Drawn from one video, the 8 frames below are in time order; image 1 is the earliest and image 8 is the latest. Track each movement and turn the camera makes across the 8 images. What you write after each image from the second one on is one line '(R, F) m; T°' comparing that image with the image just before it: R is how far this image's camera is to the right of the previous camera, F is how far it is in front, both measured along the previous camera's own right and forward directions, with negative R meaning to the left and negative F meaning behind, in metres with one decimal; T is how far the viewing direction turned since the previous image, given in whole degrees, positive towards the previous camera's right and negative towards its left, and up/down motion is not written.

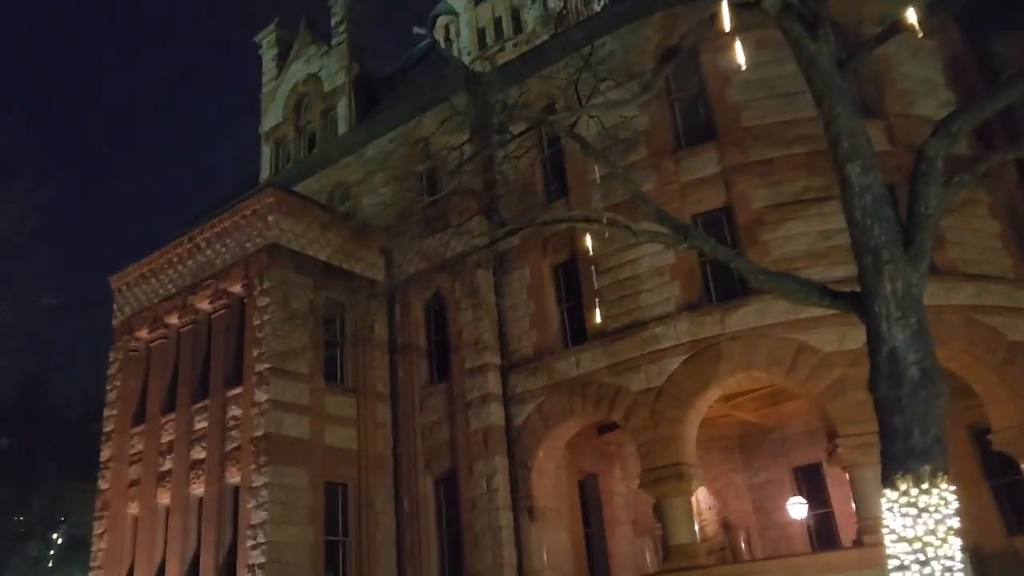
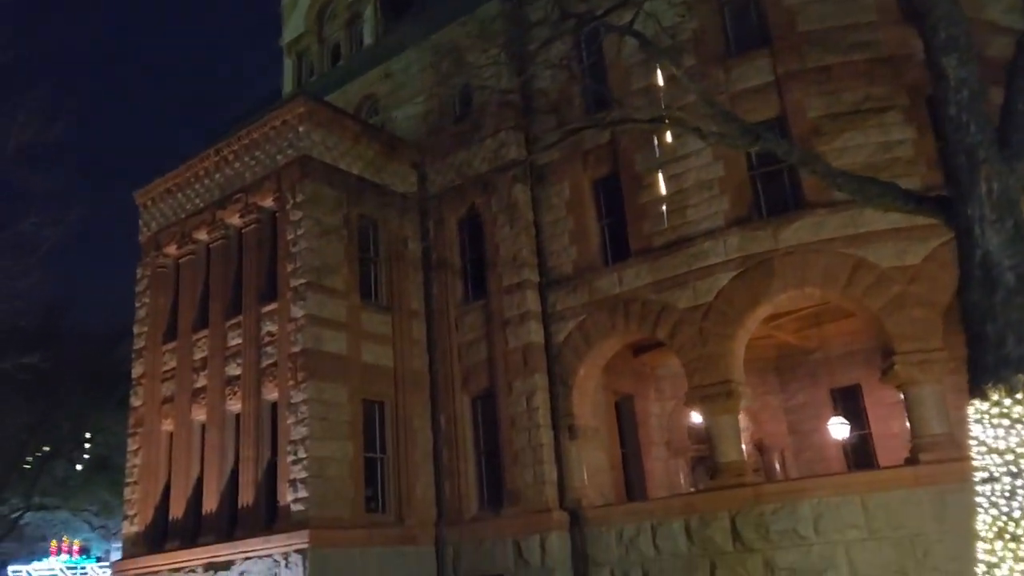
(-0.8, +0.5) m; 0°
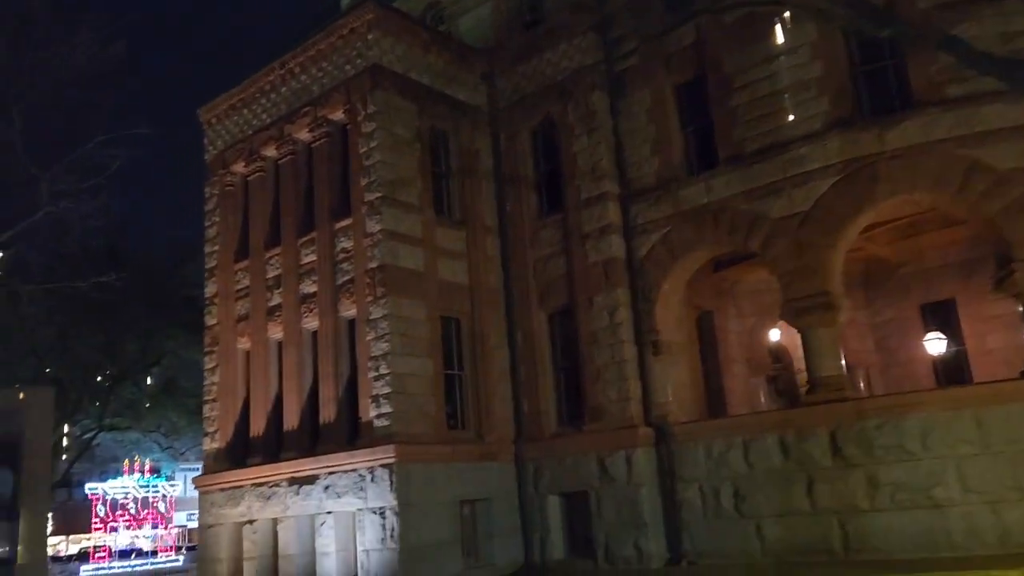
(-0.9, +0.6) m; -3°
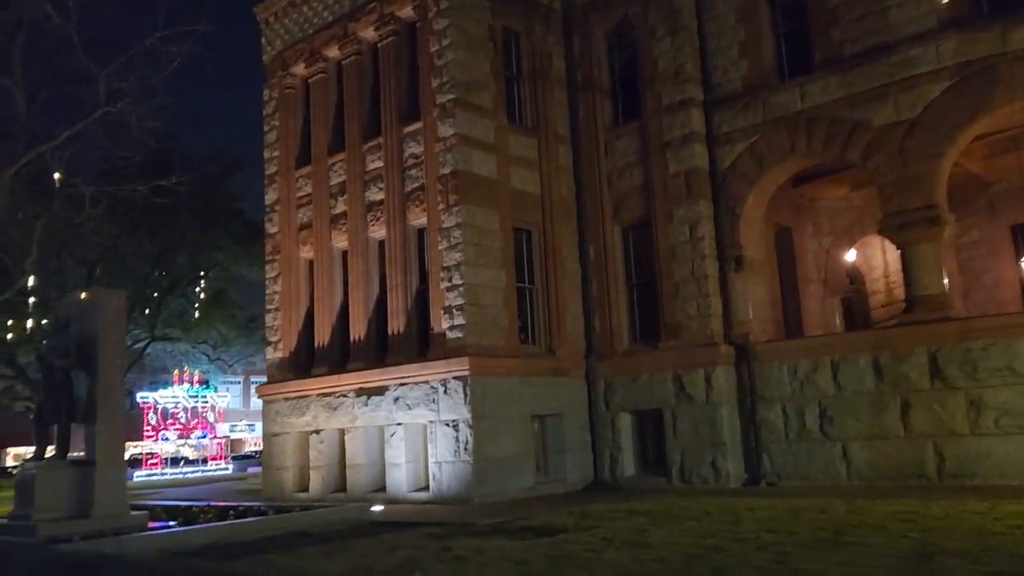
(-1.0, +0.7) m; -2°
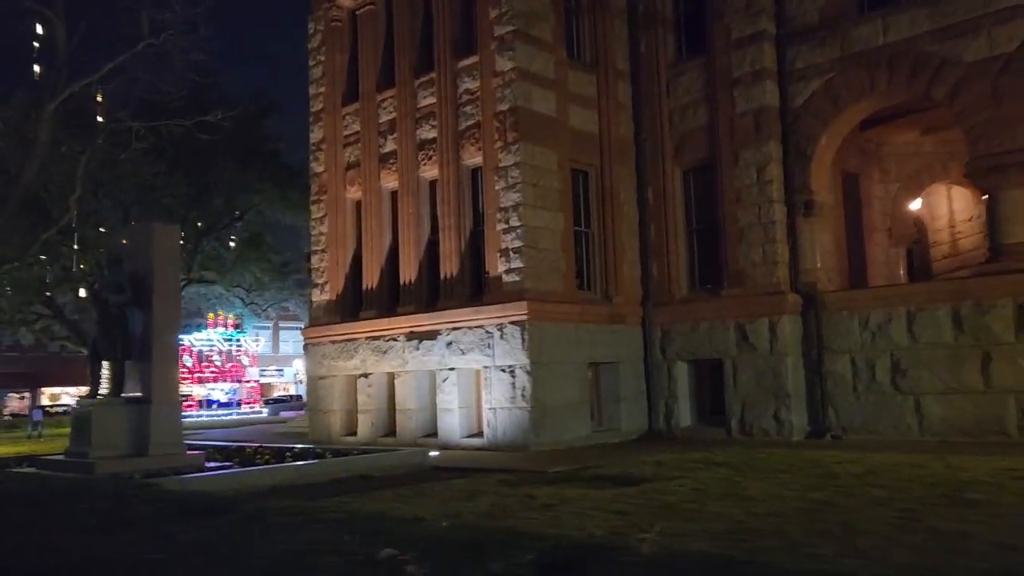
(-0.7, +0.5) m; -2°
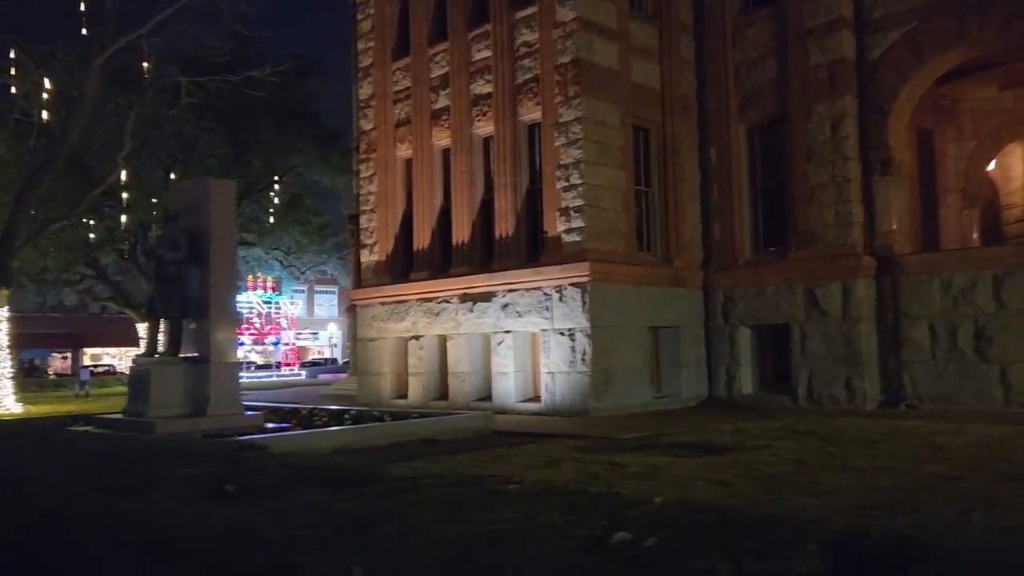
(-0.6, +0.5) m; -2°
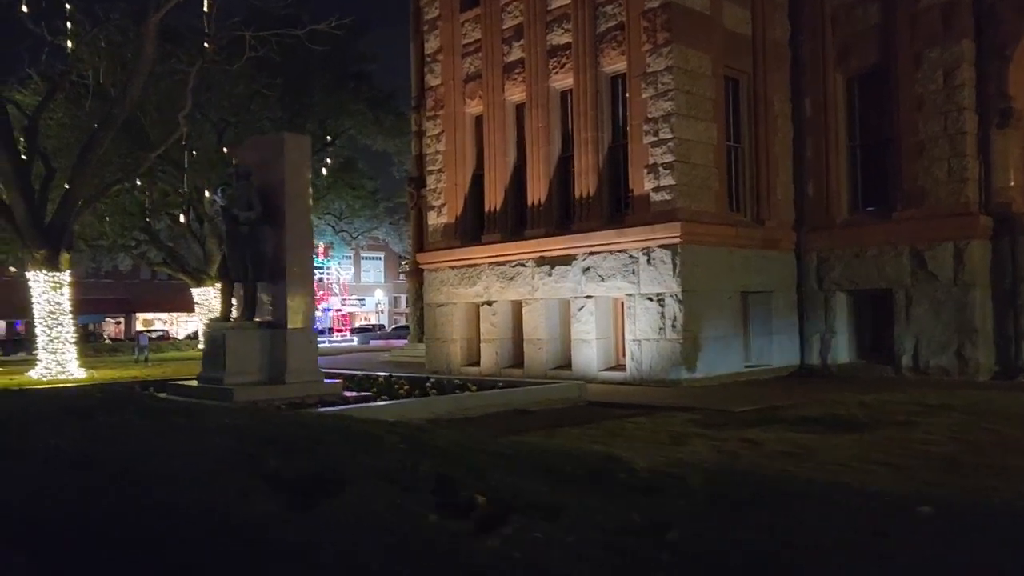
(-0.8, +0.8) m; -3°
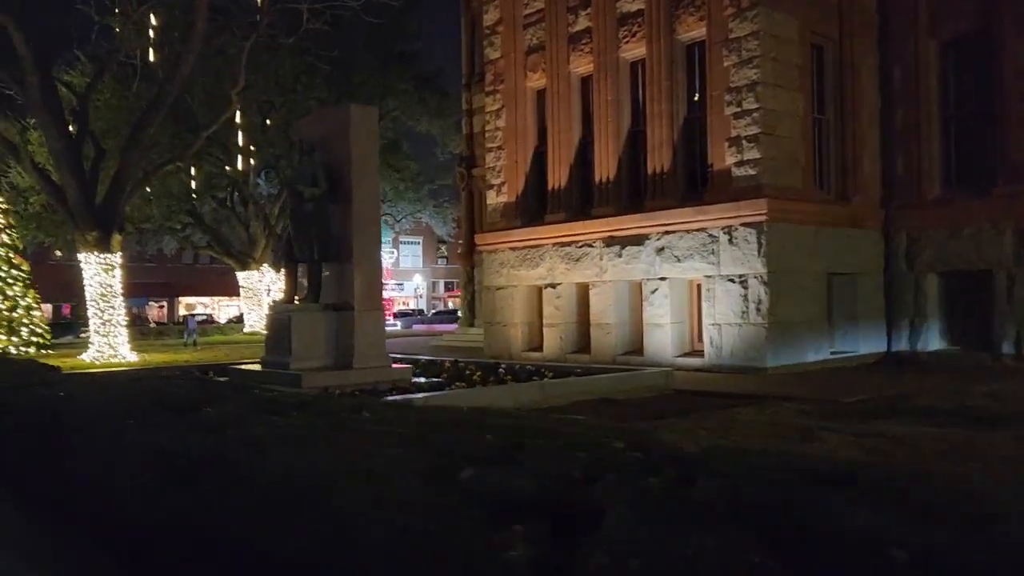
(-0.6, +0.7) m; -2°
